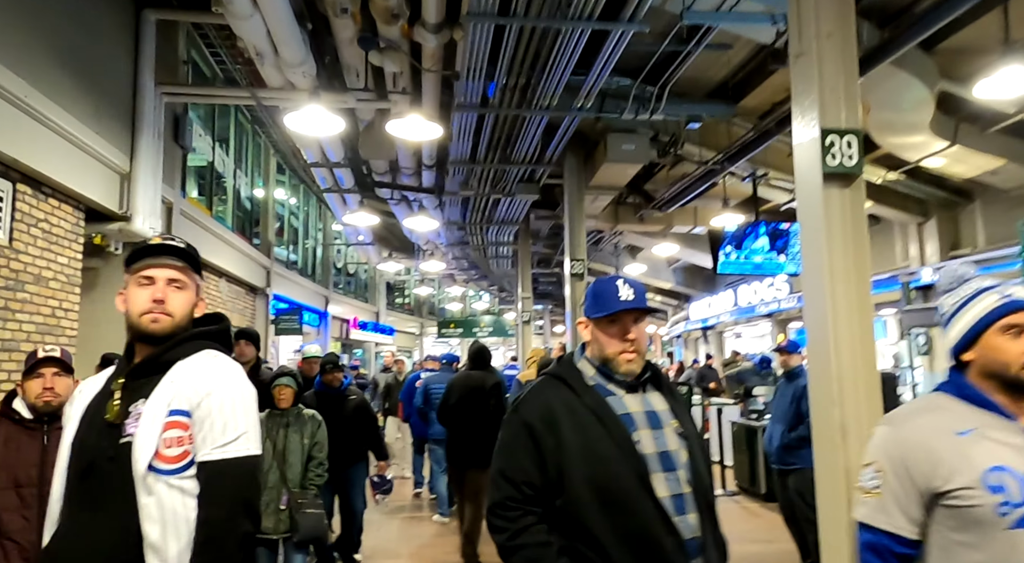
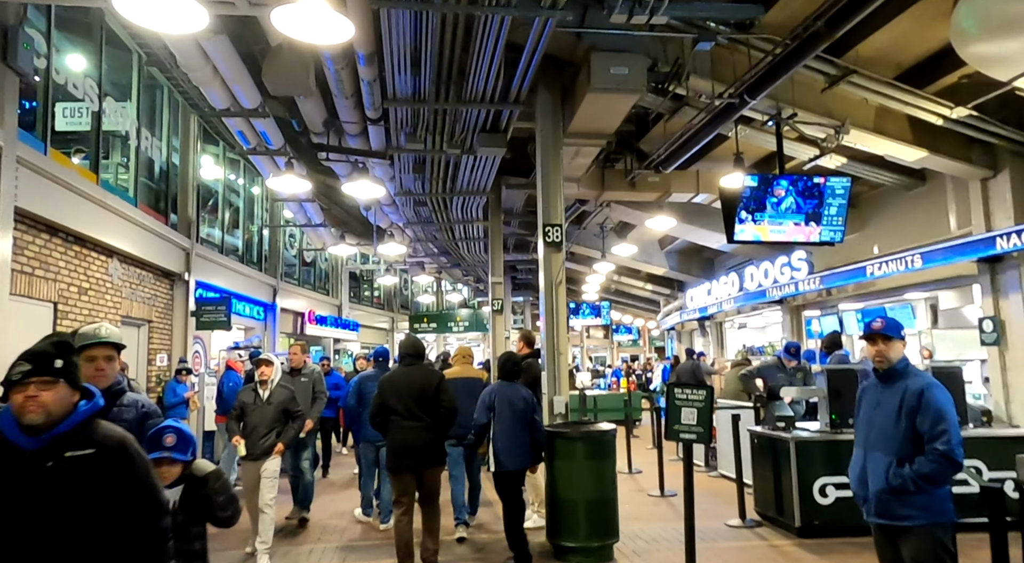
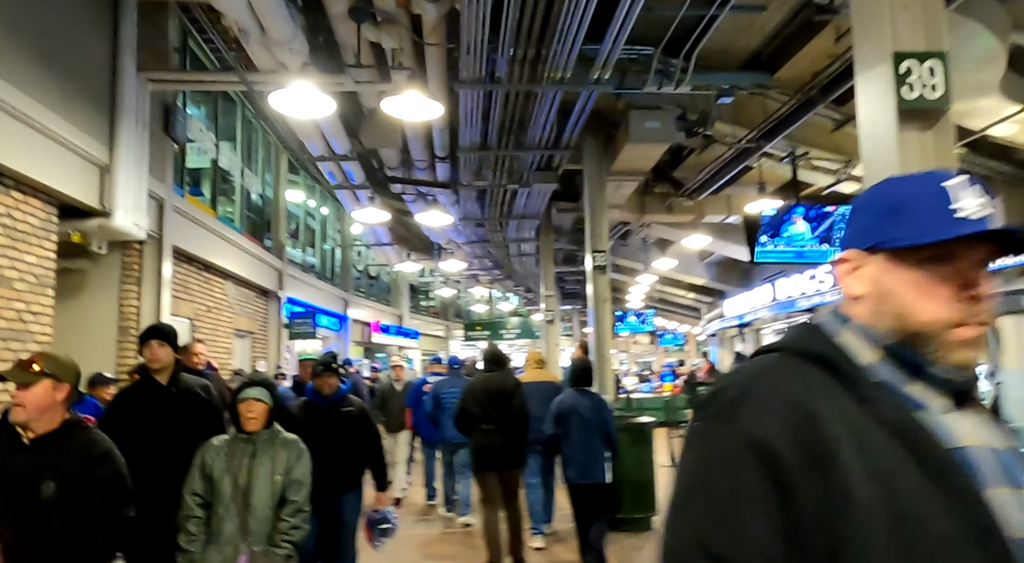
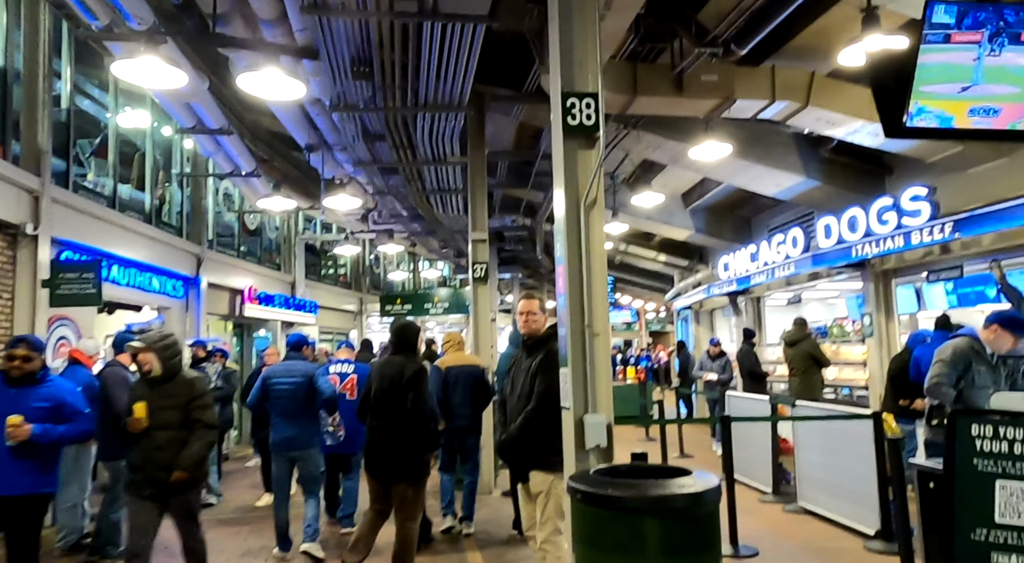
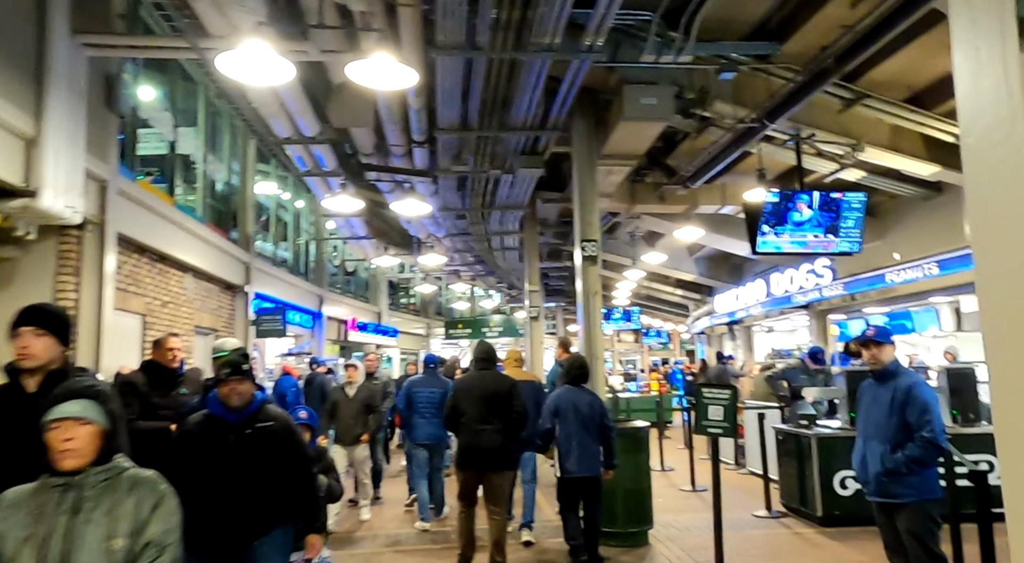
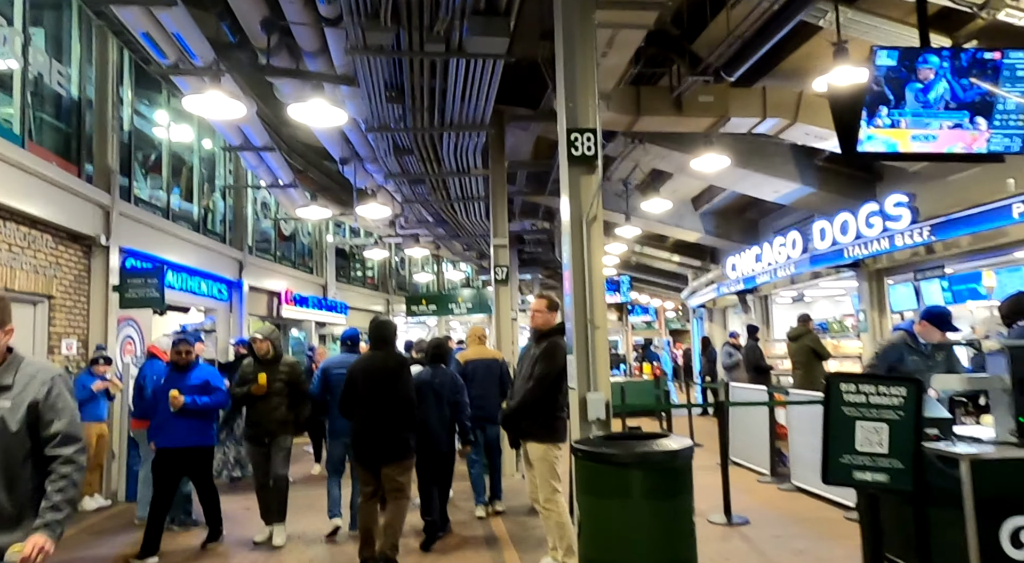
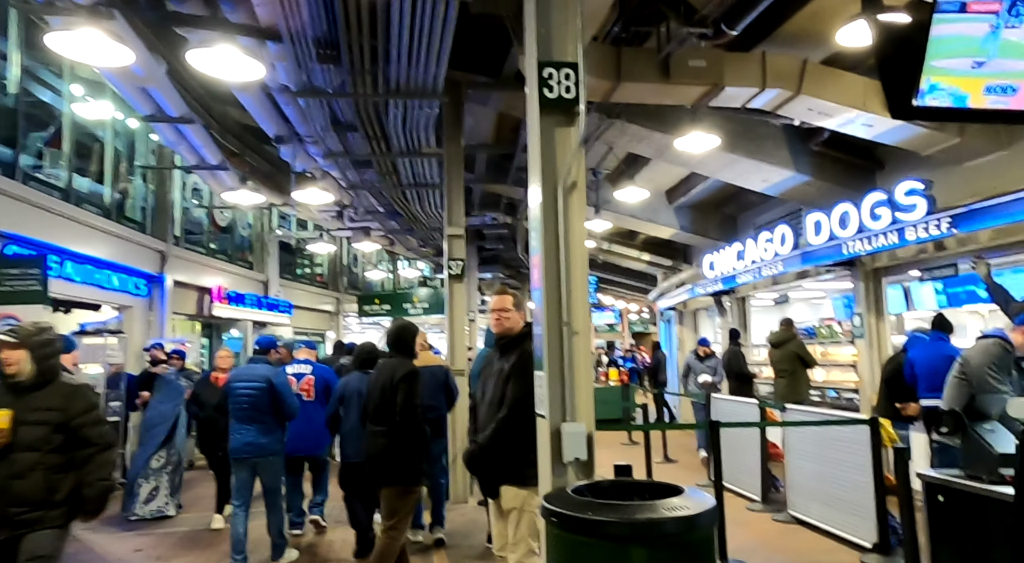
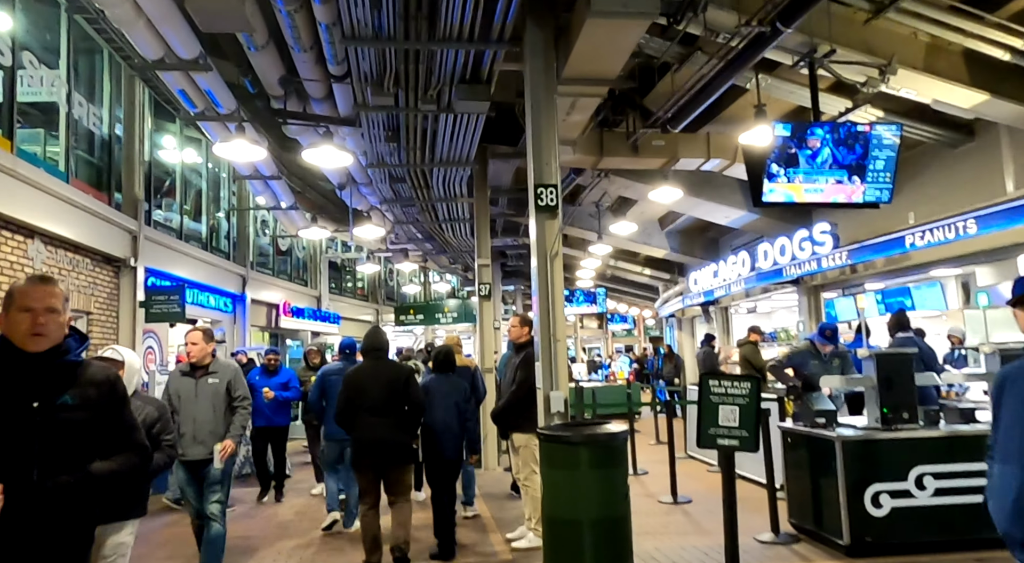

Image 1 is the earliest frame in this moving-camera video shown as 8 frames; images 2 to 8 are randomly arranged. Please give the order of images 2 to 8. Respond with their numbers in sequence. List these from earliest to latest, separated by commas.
3, 5, 2, 8, 6, 4, 7
